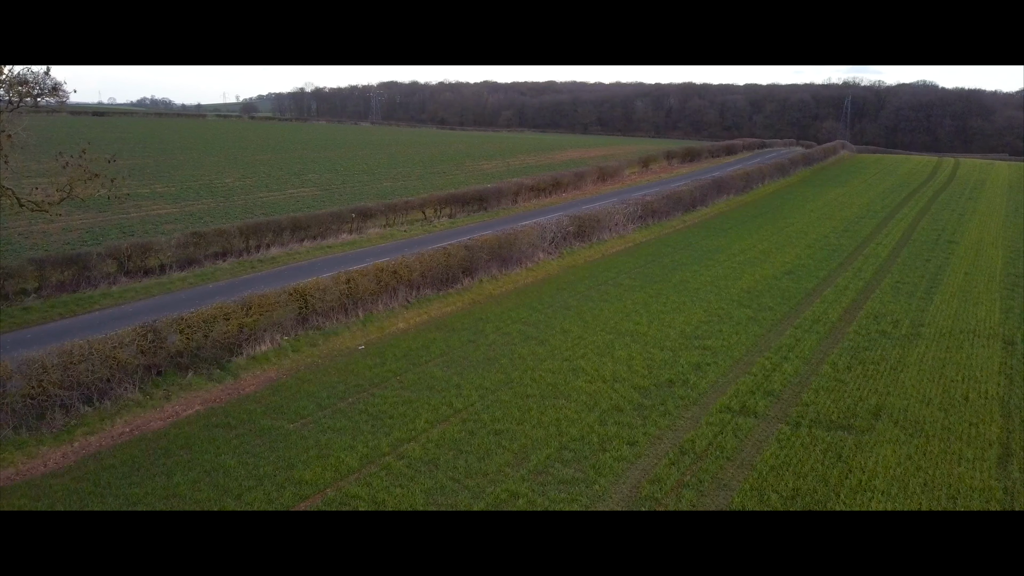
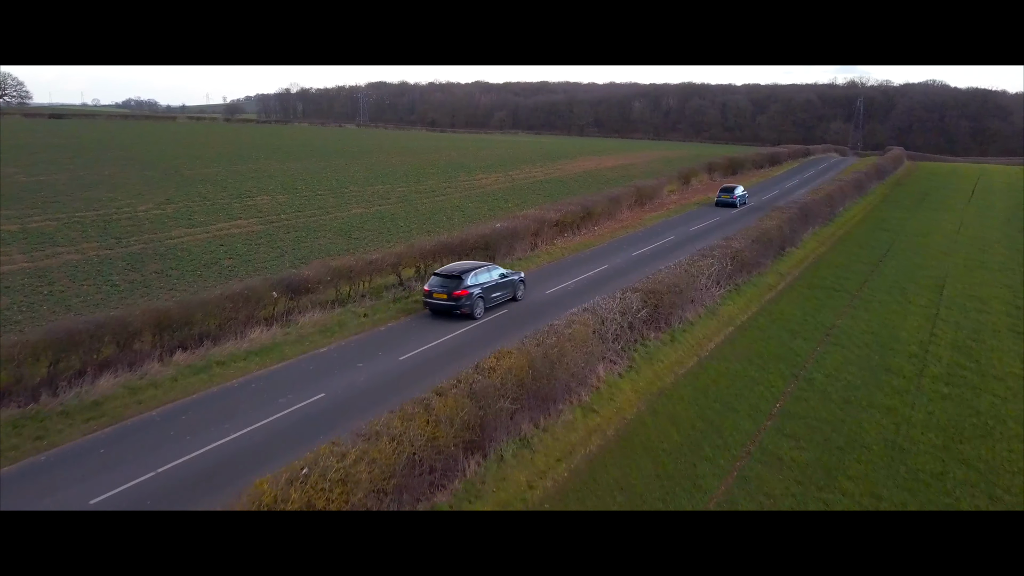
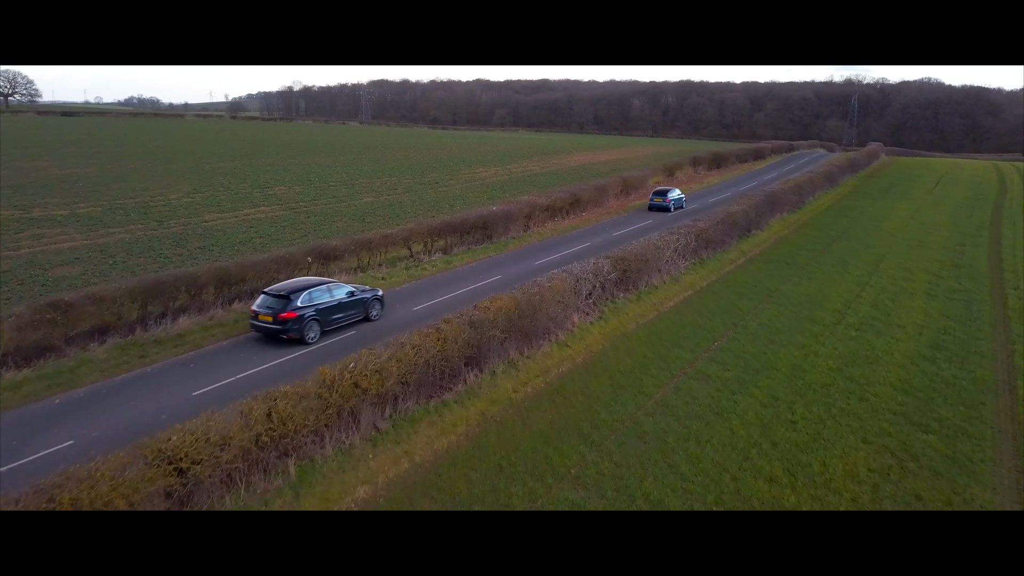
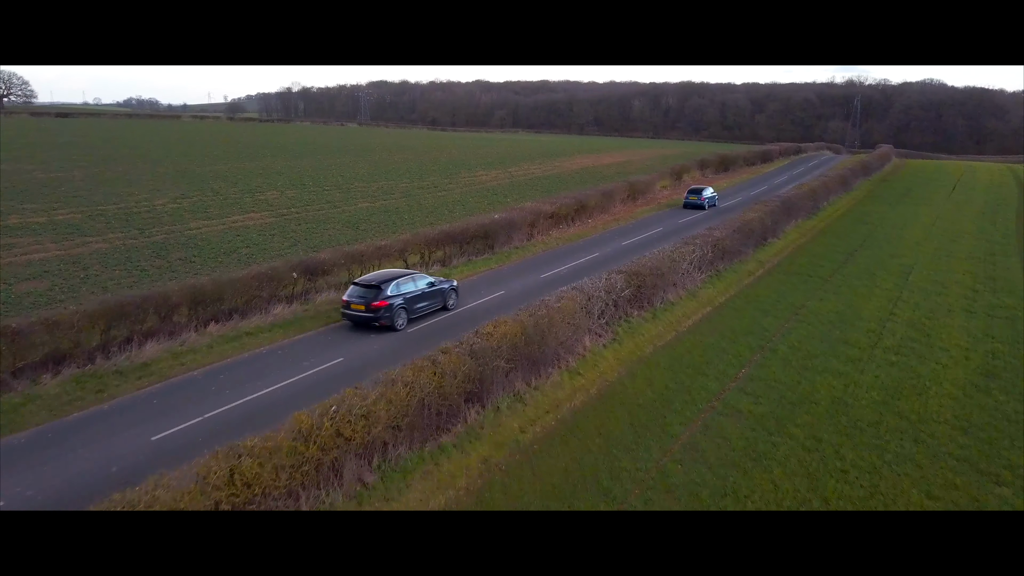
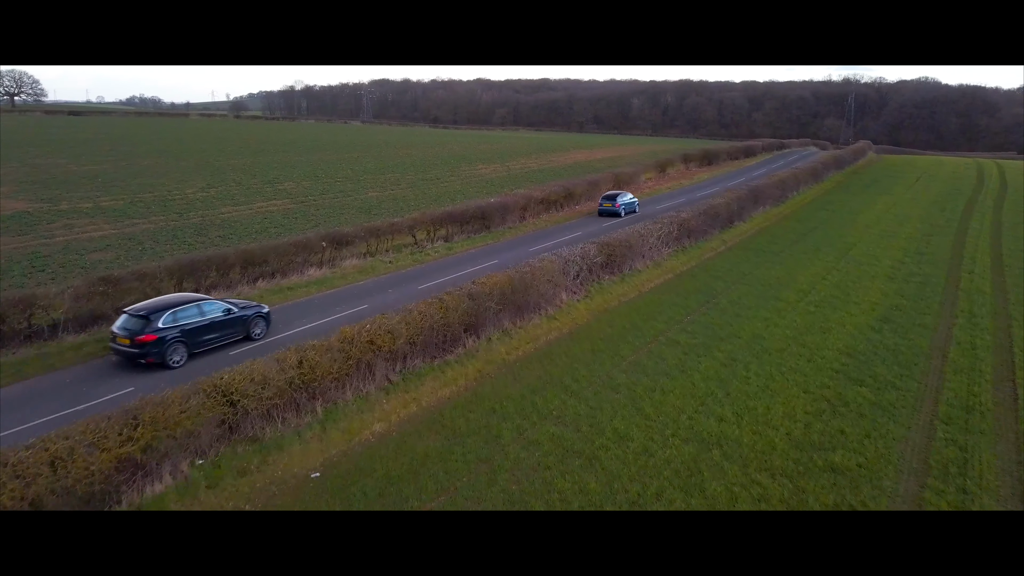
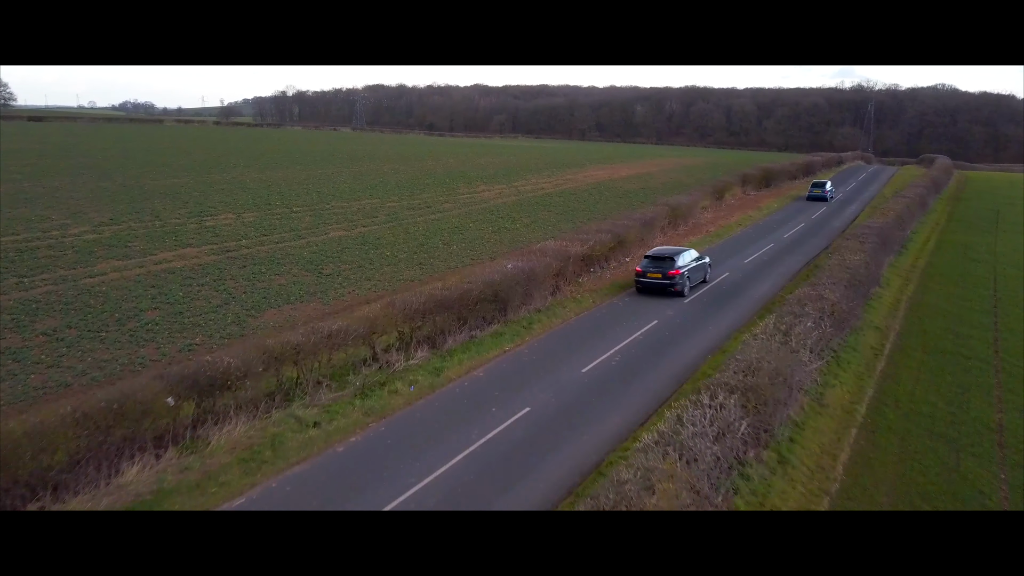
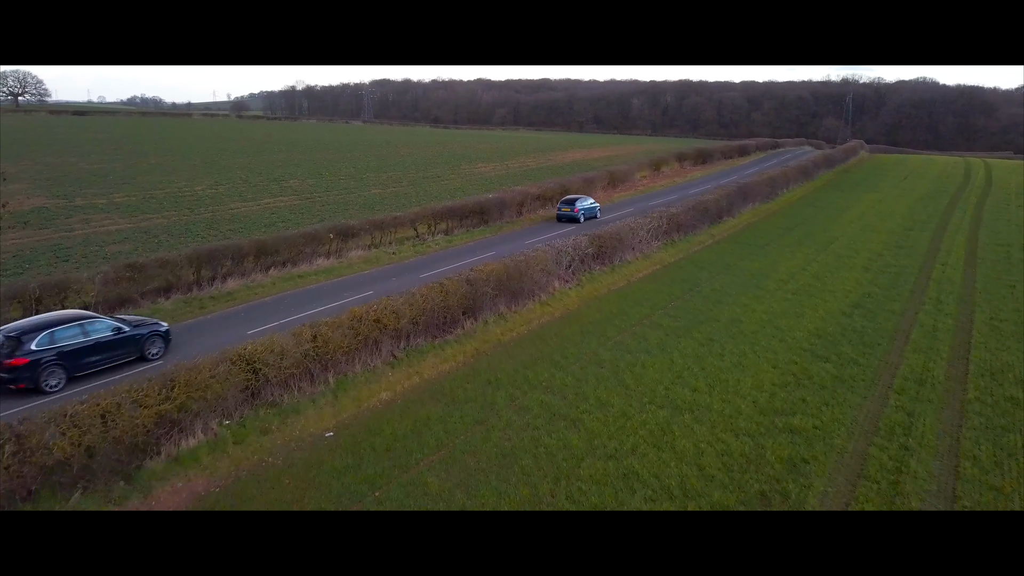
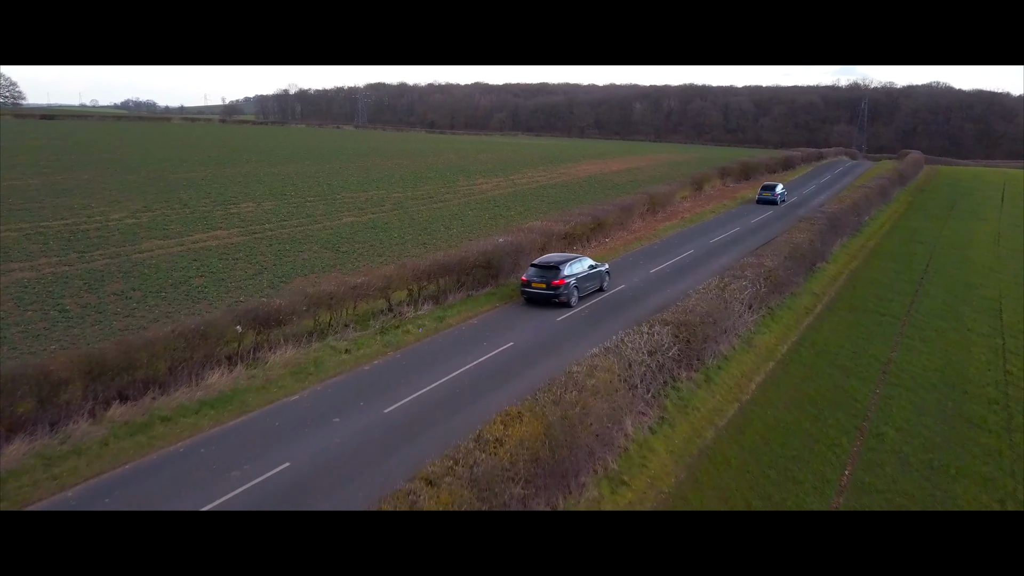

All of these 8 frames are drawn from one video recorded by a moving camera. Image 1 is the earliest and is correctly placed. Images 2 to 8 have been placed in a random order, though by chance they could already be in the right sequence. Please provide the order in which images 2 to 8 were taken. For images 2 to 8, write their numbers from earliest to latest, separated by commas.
7, 5, 3, 4, 2, 8, 6
